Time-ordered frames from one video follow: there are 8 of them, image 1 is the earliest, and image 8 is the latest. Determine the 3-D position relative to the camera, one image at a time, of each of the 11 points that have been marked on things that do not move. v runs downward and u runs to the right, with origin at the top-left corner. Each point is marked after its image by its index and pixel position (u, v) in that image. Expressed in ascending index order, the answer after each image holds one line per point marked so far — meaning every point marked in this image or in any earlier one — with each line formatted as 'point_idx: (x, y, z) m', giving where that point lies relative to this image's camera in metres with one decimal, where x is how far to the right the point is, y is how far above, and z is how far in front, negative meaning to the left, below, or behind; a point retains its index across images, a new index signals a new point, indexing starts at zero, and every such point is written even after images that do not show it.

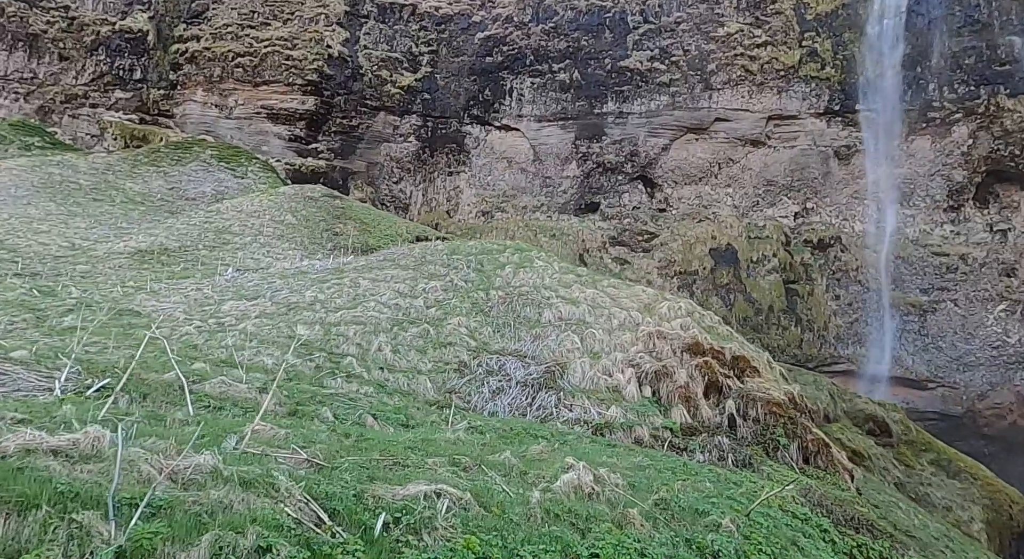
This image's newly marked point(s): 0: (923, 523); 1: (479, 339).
0: (+3.7, -2.2, +7.2) m
1: (-0.3, -0.4, +5.7) m
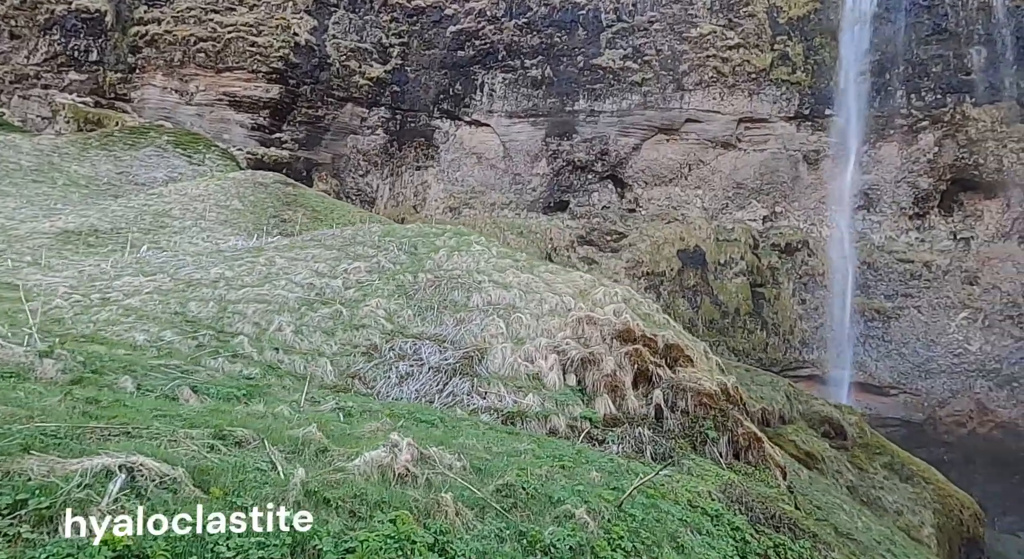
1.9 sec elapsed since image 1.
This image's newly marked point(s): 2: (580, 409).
0: (+3.1, -2.1, +7.0) m
1: (-0.8, -0.3, +5.3) m
2: (+0.4, -0.7, +4.5) m
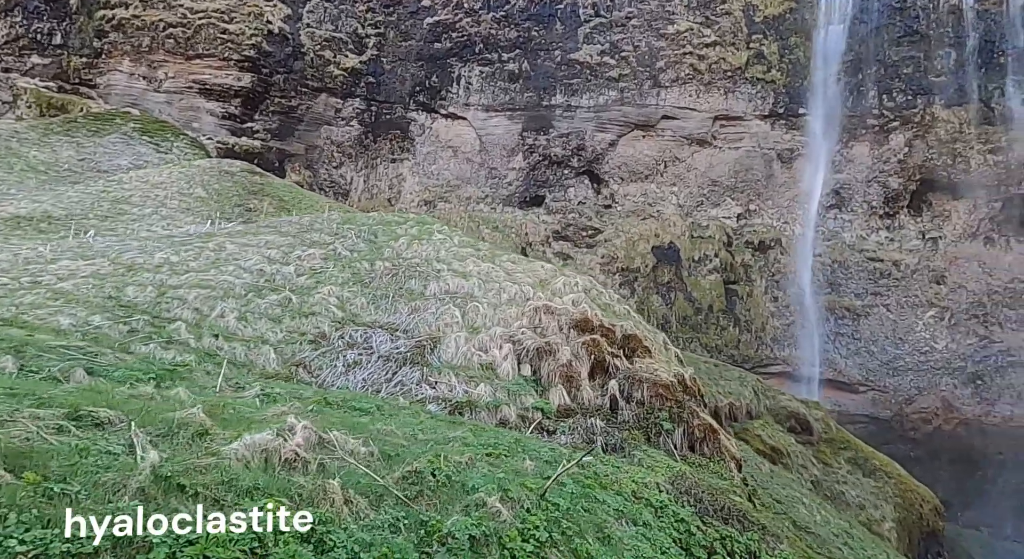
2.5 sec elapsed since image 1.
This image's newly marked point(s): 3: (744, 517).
0: (+2.7, -2.1, +7.0) m
1: (-1.1, -0.2, +5.2) m
2: (+0.1, -0.7, +4.4) m
3: (+1.1, -1.1, +3.8) m
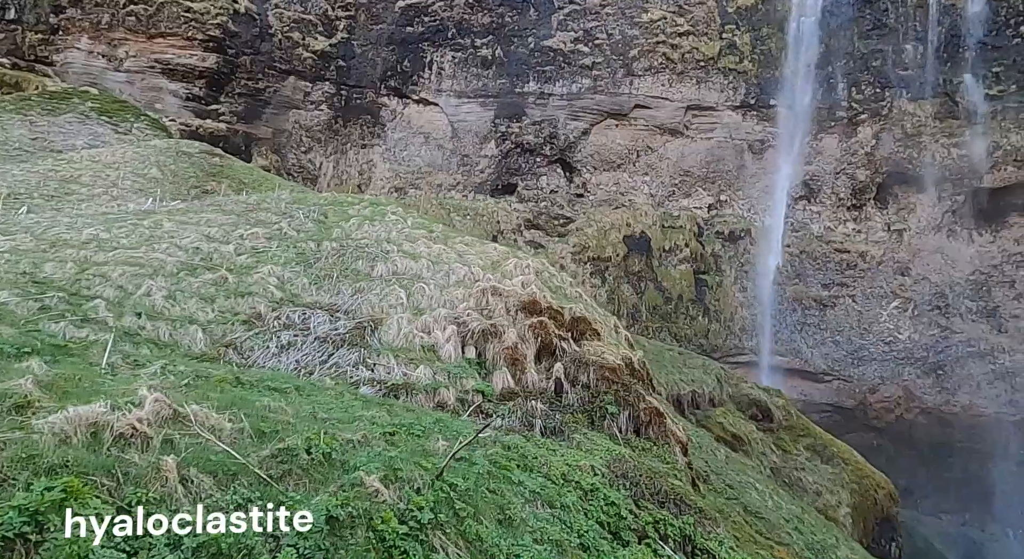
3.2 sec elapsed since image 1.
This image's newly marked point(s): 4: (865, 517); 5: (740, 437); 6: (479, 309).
0: (+2.3, -2.0, +7.0) m
1: (-1.4, -0.1, +5.0) m
2: (-0.2, -0.6, +4.3) m
3: (+0.8, -1.0, +3.7) m
4: (+4.7, -3.2, +10.6) m
5: (+3.0, -2.1, +10.4) m
6: (-0.2, -0.2, +5.0) m
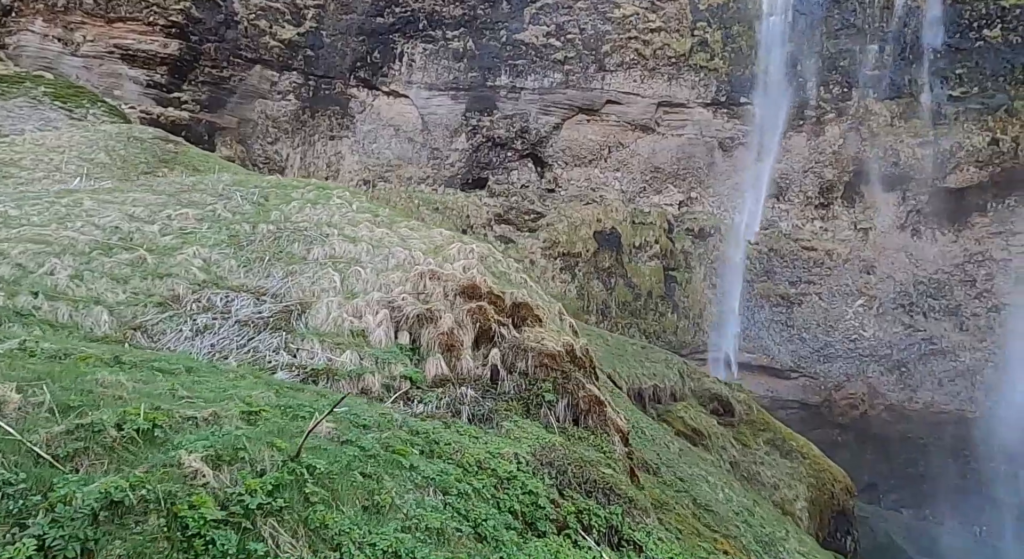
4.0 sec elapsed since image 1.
0: (+1.9, -1.9, +6.9) m
1: (-1.8, 0.0, +4.8) m
2: (-0.6, -0.5, +4.1) m
3: (+0.4, -0.9, +3.5) m
4: (+4.2, -3.1, +10.6) m
5: (+2.4, -2.0, +10.3) m
6: (-0.6, -0.1, +4.8) m
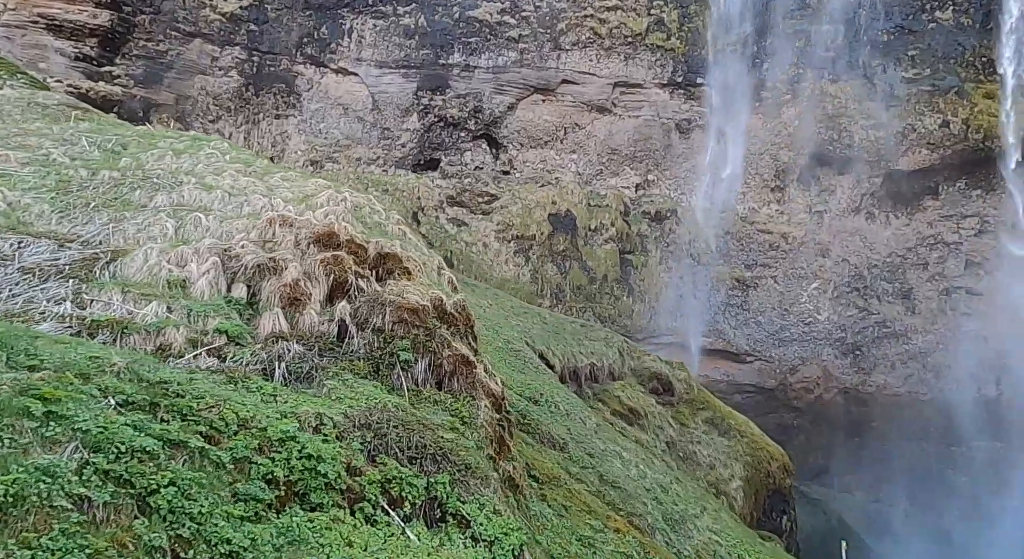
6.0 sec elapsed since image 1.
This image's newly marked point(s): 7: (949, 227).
0: (+1.0, -1.5, +6.4) m
1: (-2.5, +0.3, +4.1) m
2: (-1.3, -0.2, +3.5) m
3: (-0.3, -0.7, +3.0) m
4: (+3.2, -2.7, +10.2) m
5: (+1.5, -1.6, +9.8) m
6: (-1.3, +0.2, +4.2) m
7: (+7.9, +0.9, +14.3) m
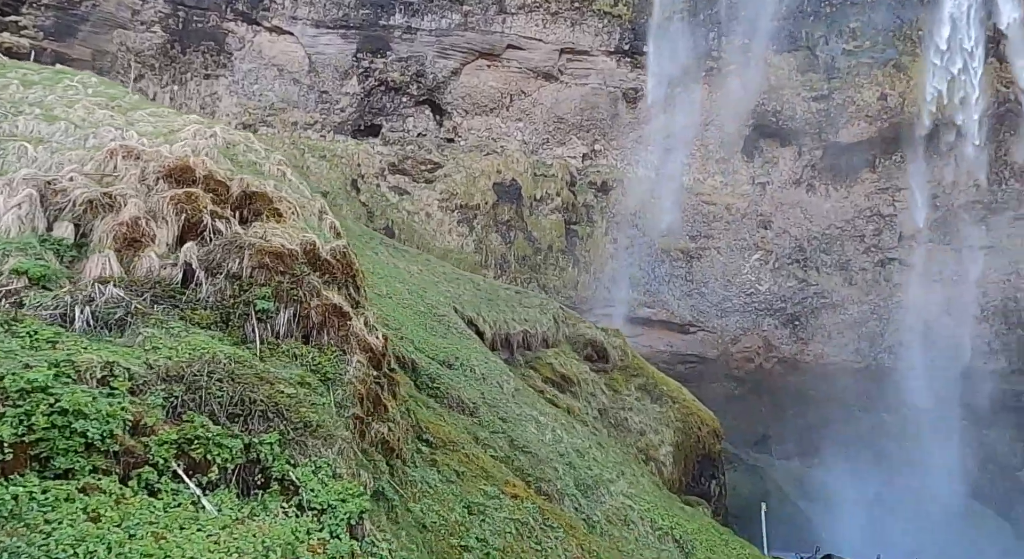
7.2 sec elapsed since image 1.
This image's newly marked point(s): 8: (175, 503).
0: (+0.3, -1.2, +6.0) m
1: (-3.1, +0.6, +3.5) m
2: (-1.8, +0.1, +2.9) m
3: (-0.7, -0.4, +2.5) m
4: (+2.2, -2.2, +10.0) m
5: (+0.6, -1.1, +9.5) m
6: (-1.9, +0.5, +3.6) m
7: (+6.7, +1.5, +14.2) m
8: (-0.8, -0.6, +2.0) m
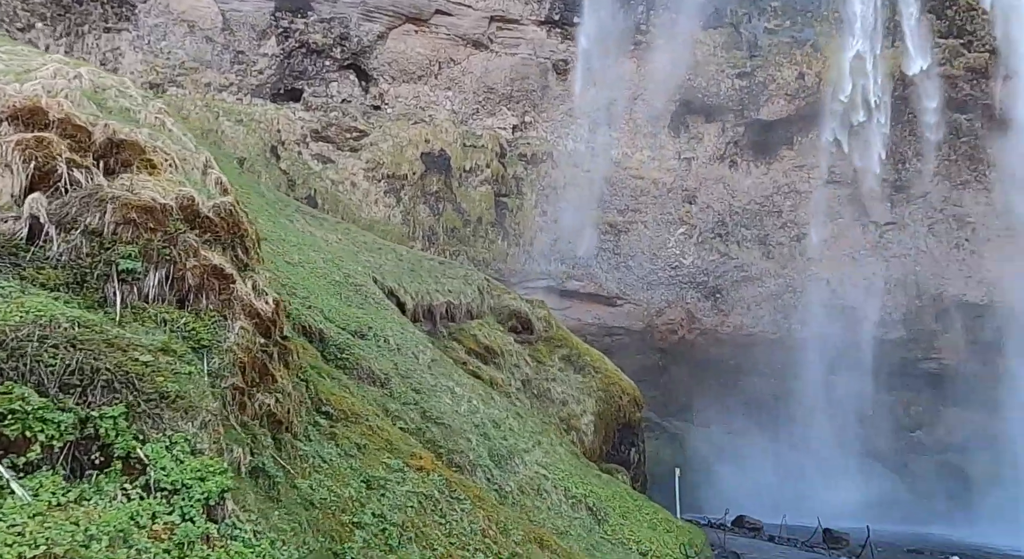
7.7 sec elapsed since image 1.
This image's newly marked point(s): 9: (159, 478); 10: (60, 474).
0: (-0.3, -0.9, +5.8) m
1: (-3.5, +0.8, +2.9) m
2: (-2.1, +0.2, +2.5) m
3: (-1.1, -0.3, +2.2) m
4: (+1.2, -1.9, +10.0) m
5: (-0.4, -0.8, +9.3) m
6: (-2.3, +0.6, +3.2) m
7: (+5.3, +2.0, +14.5) m
8: (-1.1, -0.4, +1.7) m
9: (-0.9, -0.5, +2.0) m
10: (-1.1, -0.5, +1.9) m
